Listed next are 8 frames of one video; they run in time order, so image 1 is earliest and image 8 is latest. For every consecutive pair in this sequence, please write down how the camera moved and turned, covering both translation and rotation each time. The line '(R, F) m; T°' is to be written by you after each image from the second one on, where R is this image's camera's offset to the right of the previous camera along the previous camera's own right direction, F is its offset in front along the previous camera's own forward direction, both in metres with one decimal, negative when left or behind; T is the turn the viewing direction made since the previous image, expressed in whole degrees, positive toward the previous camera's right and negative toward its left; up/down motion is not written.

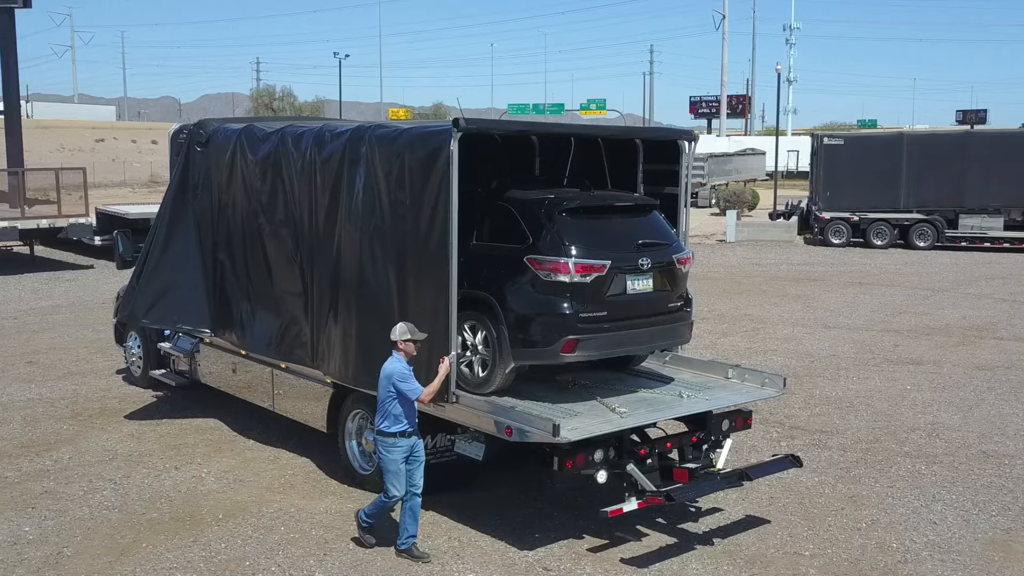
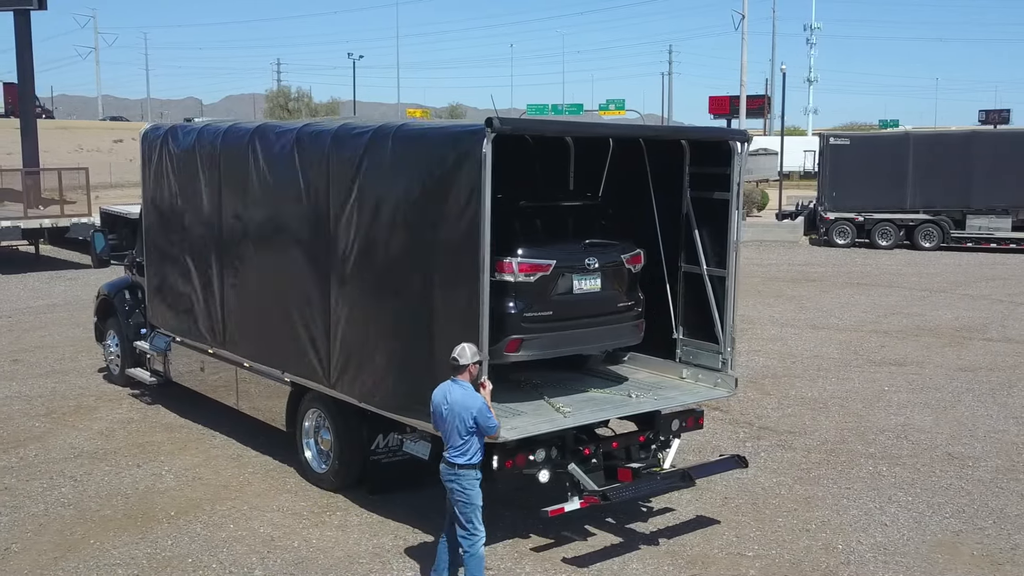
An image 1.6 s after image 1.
(+0.5, 0.0) m; -1°
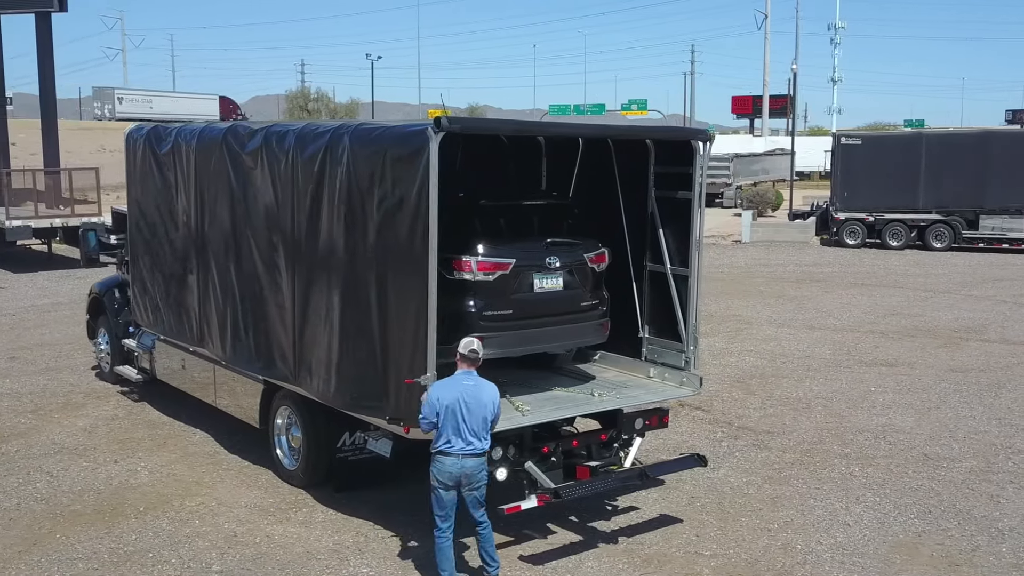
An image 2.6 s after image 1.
(+0.4, 0.0) m; -1°
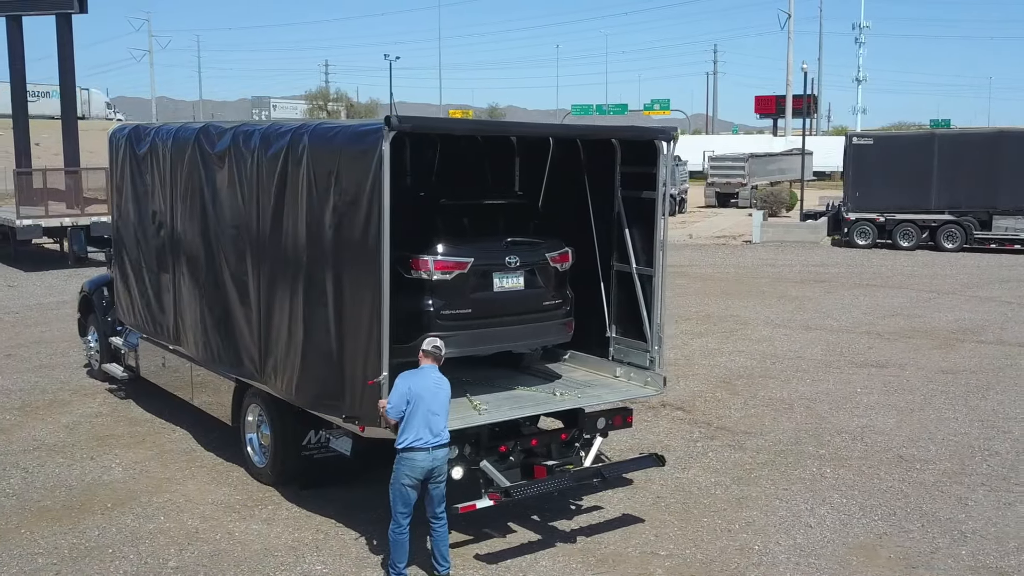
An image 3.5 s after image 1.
(+0.4, 0.0) m; -1°
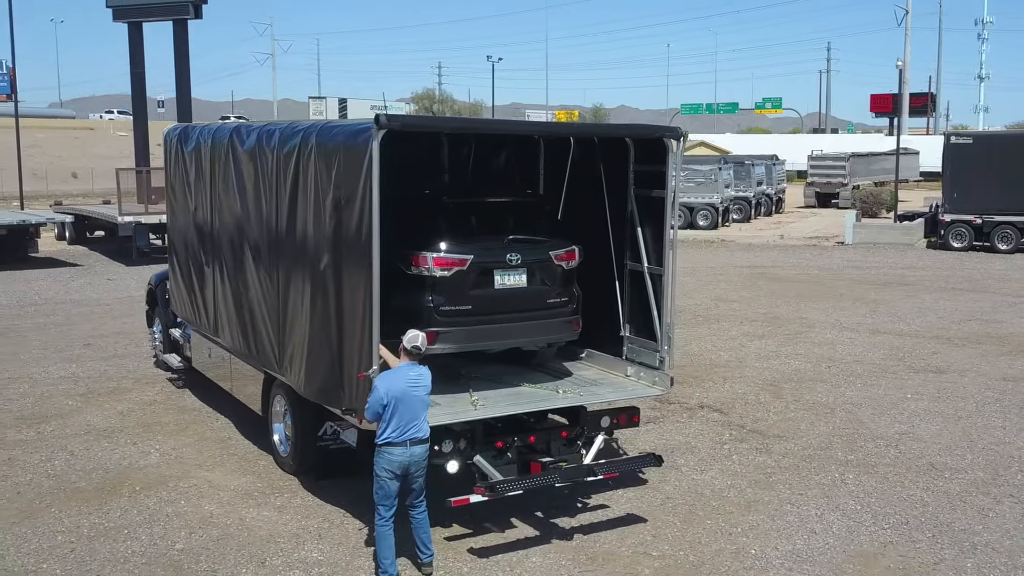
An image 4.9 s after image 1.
(+0.7, 0.0) m; -6°
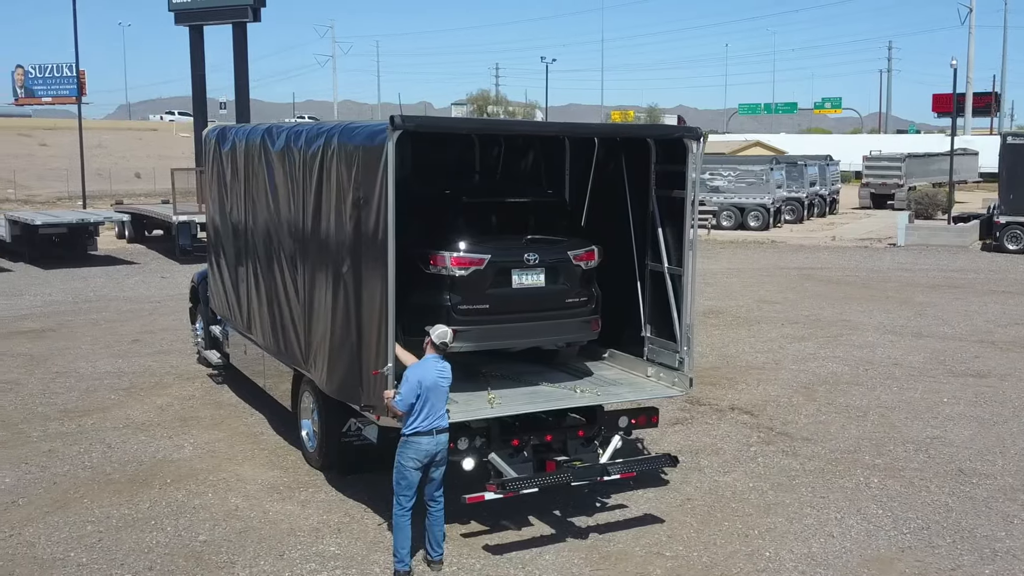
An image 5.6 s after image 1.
(+0.2, 0.0) m; -3°
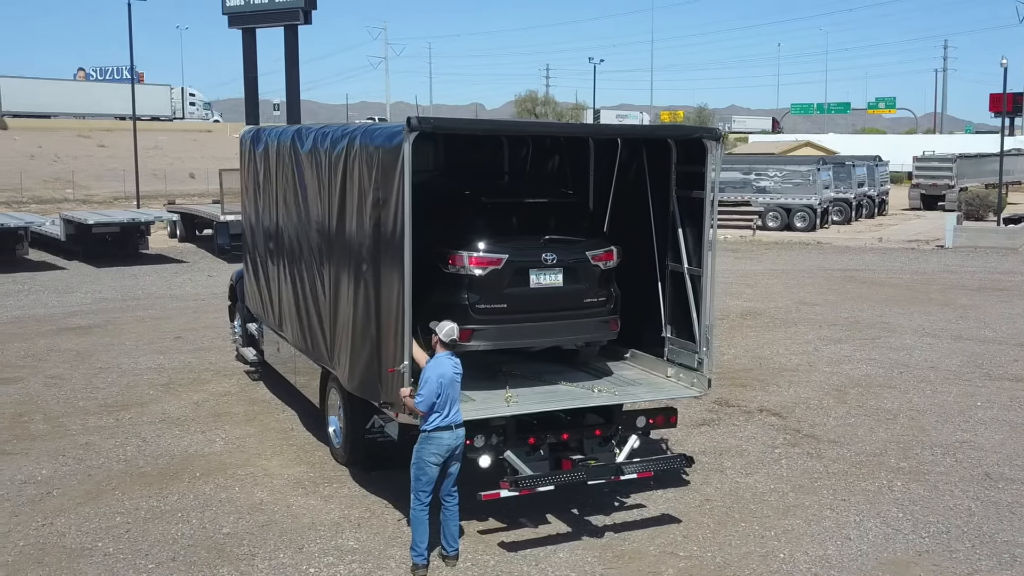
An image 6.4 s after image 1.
(+0.2, -0.1) m; -3°
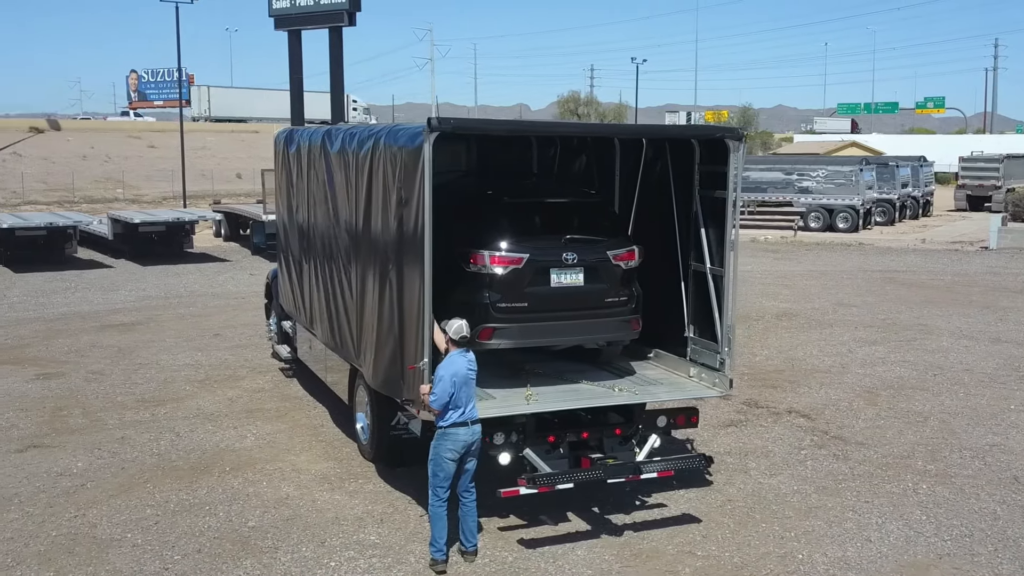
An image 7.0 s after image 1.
(+0.1, -0.1) m; -2°
